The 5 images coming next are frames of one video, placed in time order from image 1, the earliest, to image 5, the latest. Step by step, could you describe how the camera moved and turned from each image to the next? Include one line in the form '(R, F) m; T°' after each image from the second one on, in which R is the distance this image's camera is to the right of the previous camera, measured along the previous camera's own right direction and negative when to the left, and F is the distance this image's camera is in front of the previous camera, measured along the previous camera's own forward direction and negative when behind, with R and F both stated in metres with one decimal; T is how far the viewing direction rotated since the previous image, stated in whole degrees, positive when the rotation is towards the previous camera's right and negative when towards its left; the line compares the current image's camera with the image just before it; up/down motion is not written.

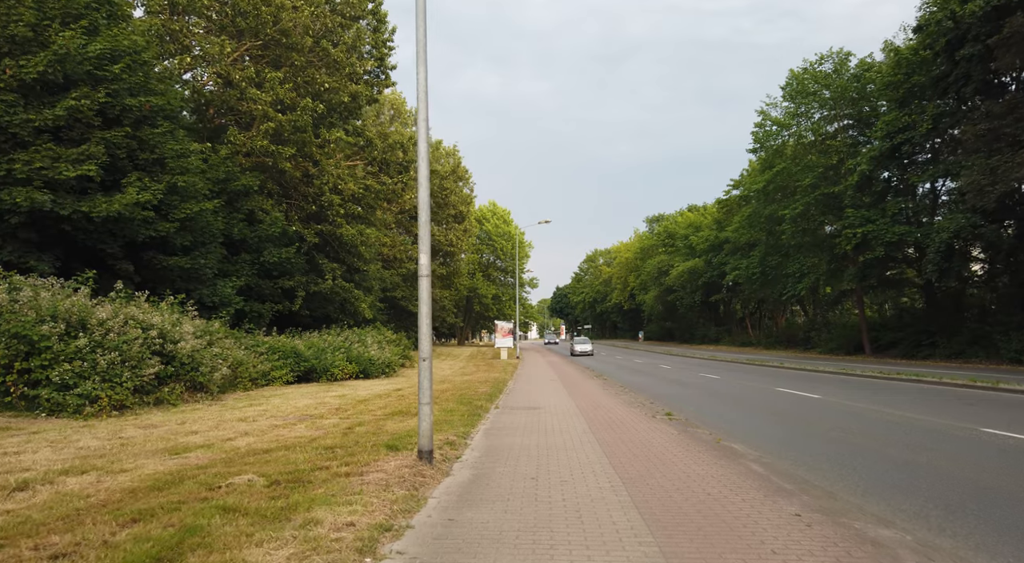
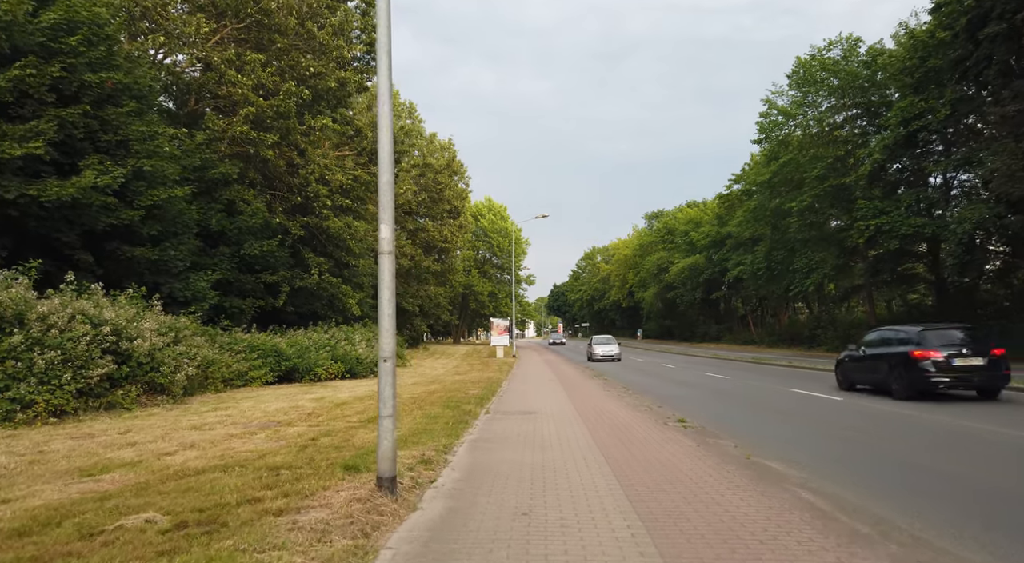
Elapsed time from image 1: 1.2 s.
(+0.1, +1.4) m; 0°
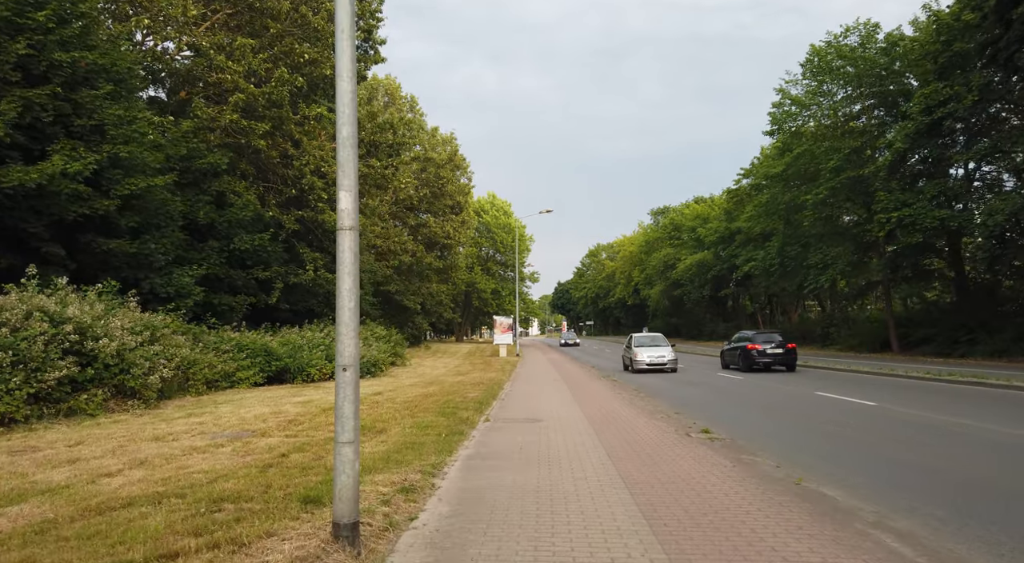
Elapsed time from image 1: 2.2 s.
(0.0, +1.2) m; 0°
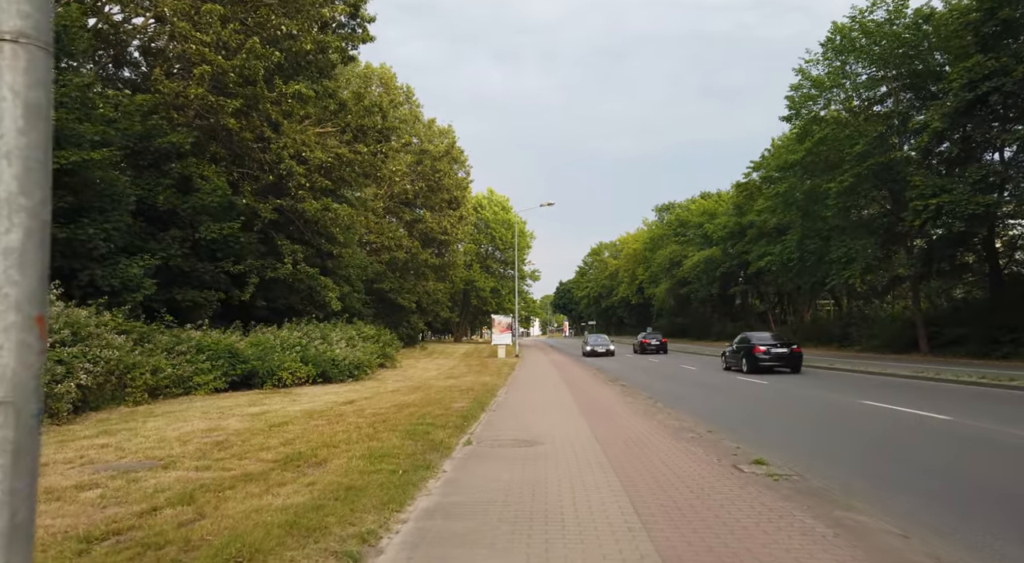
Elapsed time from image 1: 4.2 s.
(+0.2, +2.4) m; 0°
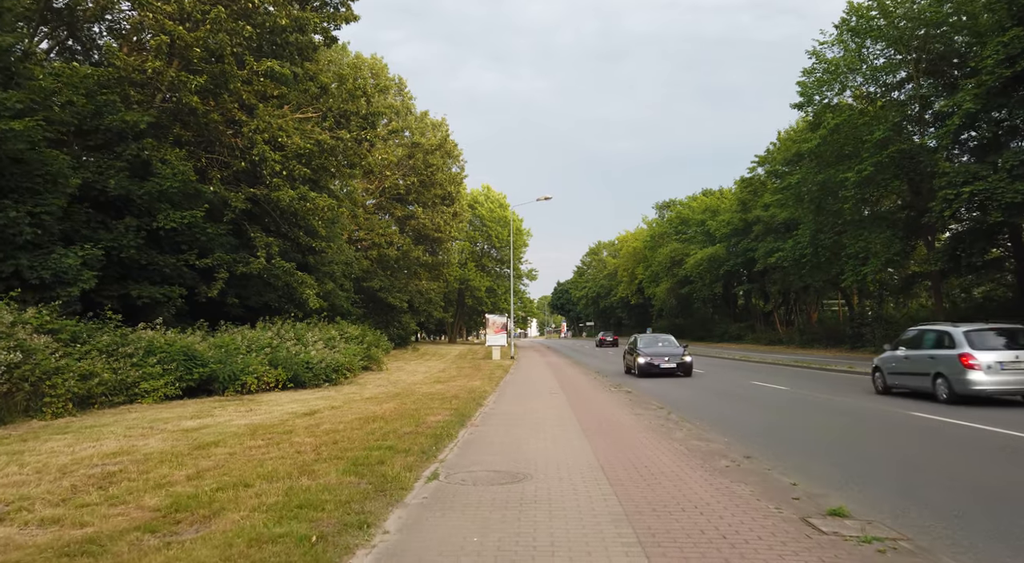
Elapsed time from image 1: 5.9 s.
(+0.2, +2.1) m; 0°
